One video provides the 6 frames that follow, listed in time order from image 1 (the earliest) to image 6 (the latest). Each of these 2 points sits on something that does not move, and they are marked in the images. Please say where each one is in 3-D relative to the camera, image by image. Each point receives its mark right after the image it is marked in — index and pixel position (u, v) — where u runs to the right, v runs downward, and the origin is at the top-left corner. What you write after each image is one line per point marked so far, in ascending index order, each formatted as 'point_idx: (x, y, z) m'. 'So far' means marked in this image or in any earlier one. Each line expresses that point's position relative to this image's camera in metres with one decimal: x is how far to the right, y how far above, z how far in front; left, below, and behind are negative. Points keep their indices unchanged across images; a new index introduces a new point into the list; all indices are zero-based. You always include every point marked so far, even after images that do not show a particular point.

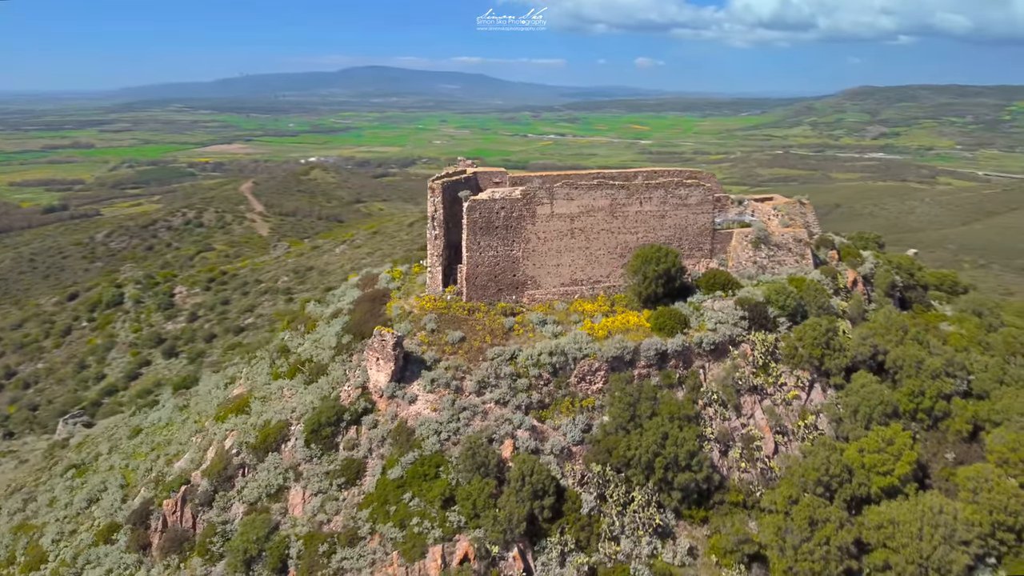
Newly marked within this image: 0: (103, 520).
0: (-7.6, -4.4, +16.2) m
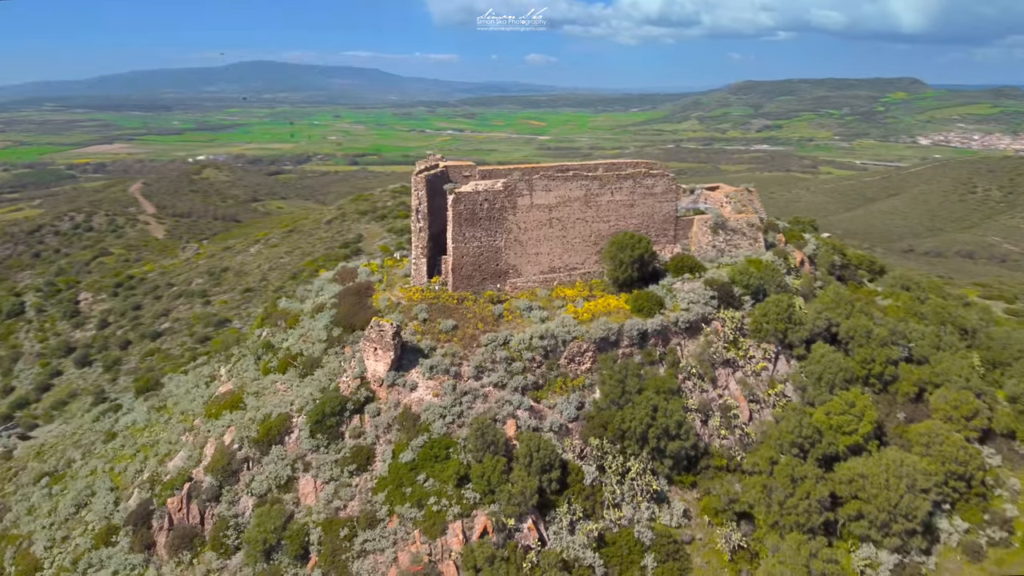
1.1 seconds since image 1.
0: (-7.7, -4.4, +16.0) m
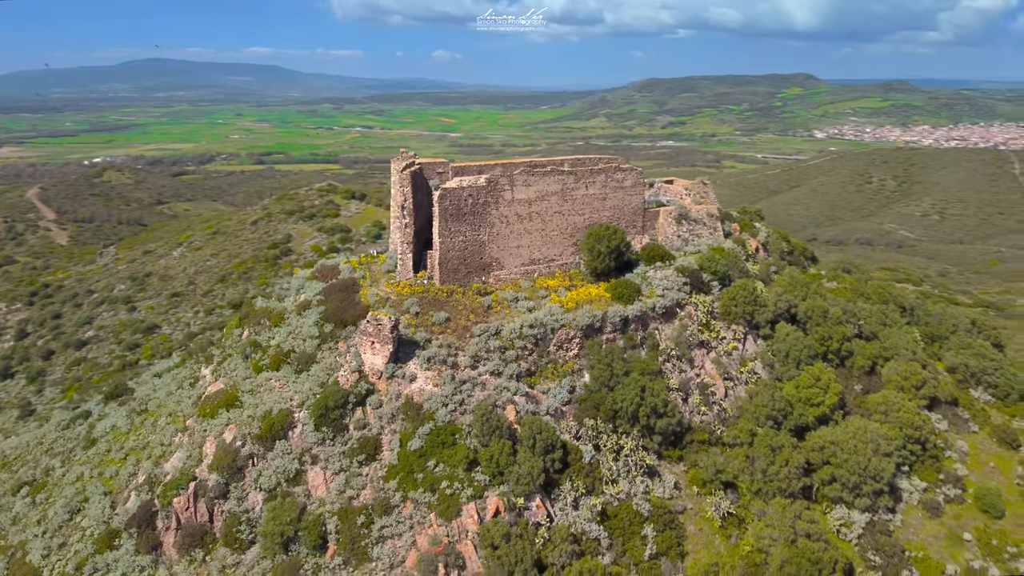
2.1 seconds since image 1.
0: (-7.6, -4.5, +15.9) m
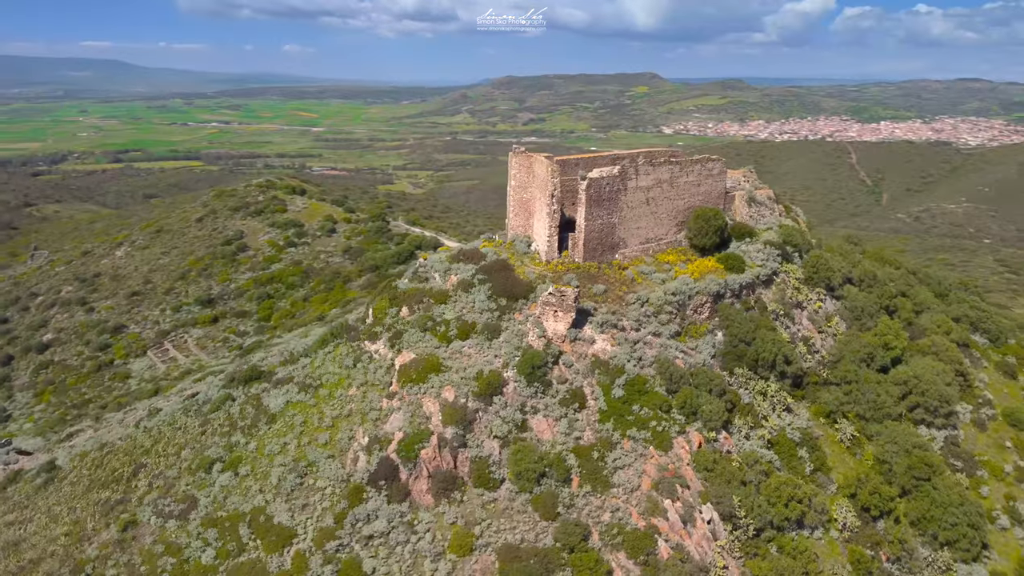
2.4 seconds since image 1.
0: (-3.6, -4.1, +18.0) m
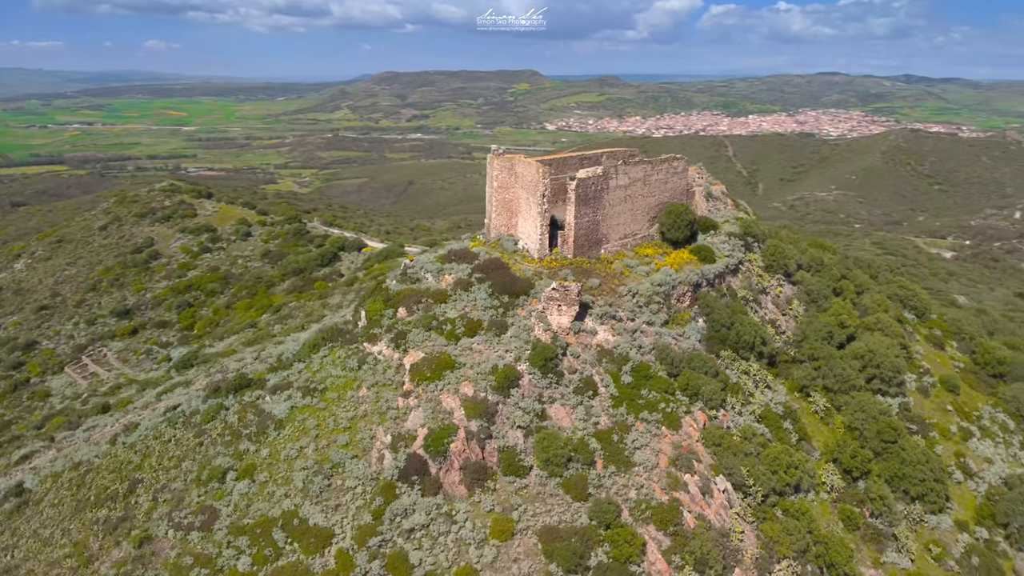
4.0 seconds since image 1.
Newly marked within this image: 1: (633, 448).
0: (-3.0, -4.2, +18.5) m
1: (+2.6, -3.5, +18.6) m
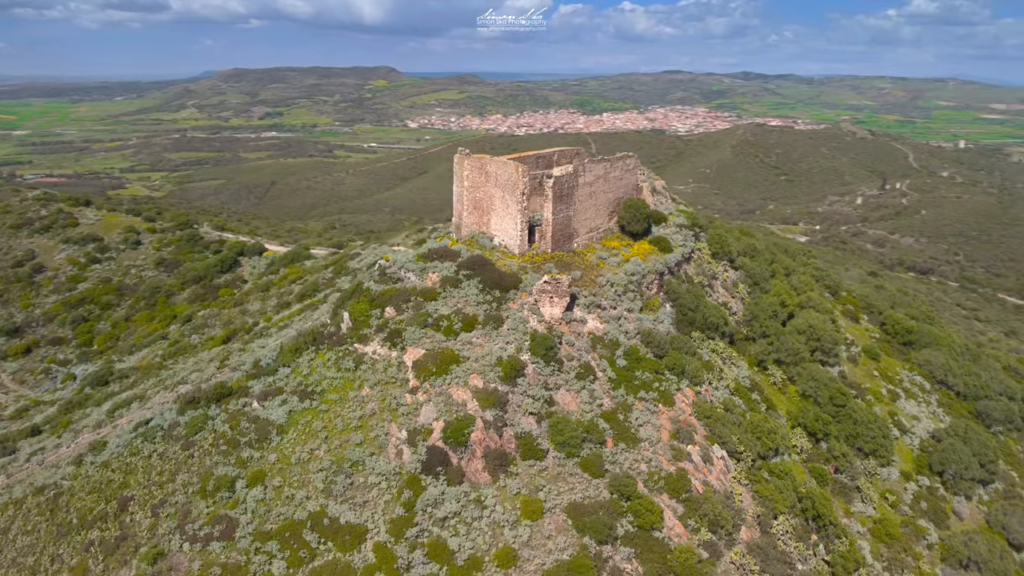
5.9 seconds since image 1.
0: (-2.6, -4.2, +19.0) m
1: (+2.9, -3.2, +20.0) m
